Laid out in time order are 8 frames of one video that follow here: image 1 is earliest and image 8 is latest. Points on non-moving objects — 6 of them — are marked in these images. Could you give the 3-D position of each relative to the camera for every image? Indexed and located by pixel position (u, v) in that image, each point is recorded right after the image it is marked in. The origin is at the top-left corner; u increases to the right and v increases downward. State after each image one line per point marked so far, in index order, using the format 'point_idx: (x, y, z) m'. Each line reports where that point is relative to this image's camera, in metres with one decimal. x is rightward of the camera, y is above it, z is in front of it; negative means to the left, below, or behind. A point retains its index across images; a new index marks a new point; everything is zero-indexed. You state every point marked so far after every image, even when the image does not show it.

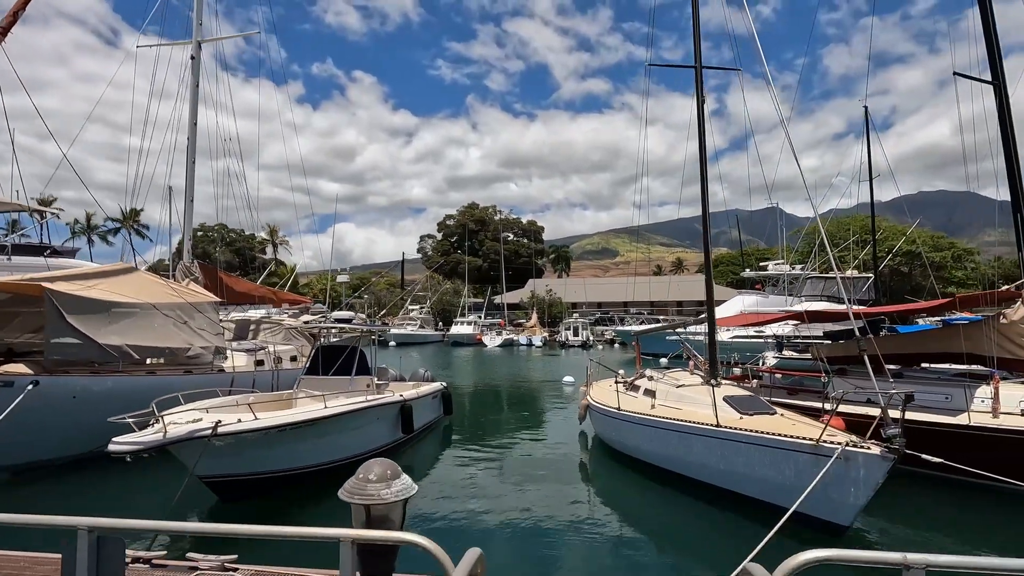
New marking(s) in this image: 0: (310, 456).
0: (-3.4, -2.7, +8.4) m
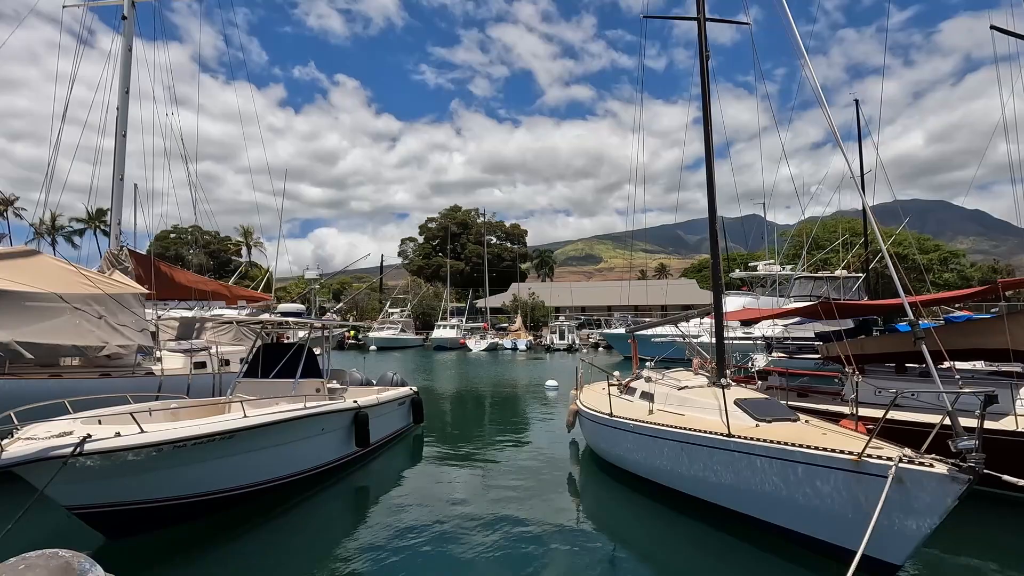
0: (-3.8, -2.4, +6.8) m
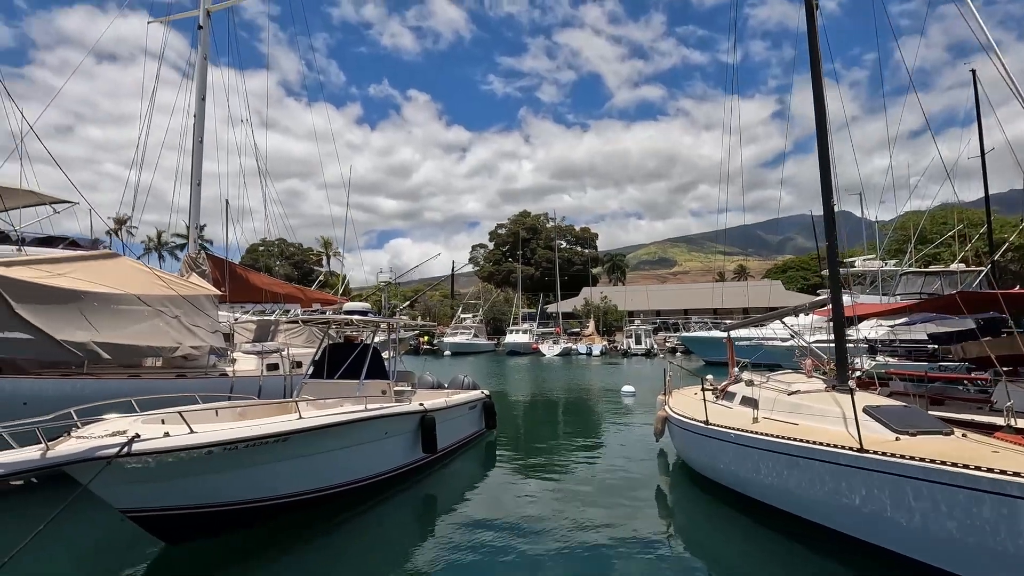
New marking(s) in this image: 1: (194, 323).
0: (-2.9, -2.3, +6.4) m
1: (-6.2, -0.7, +10.5) m
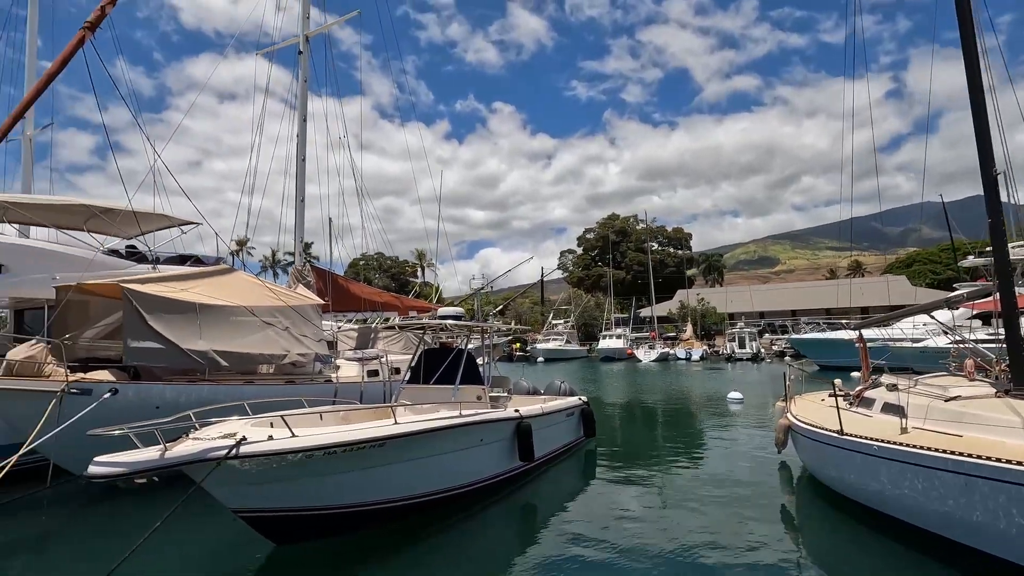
0: (-1.7, -2.4, +6.3) m
1: (-4.3, -0.9, +11.0) m
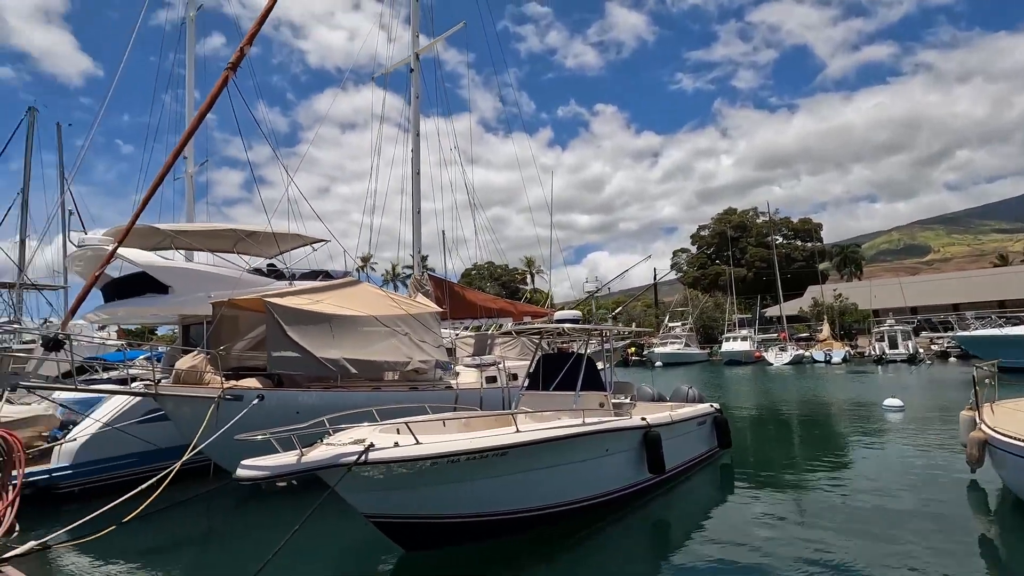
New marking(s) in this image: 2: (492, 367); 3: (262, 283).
0: (-0.2, -2.4, +6.1) m
1: (-1.9, -1.1, +11.3) m
2: (-0.5, -1.8, +12.5) m
3: (-6.7, +0.1, +14.5) m
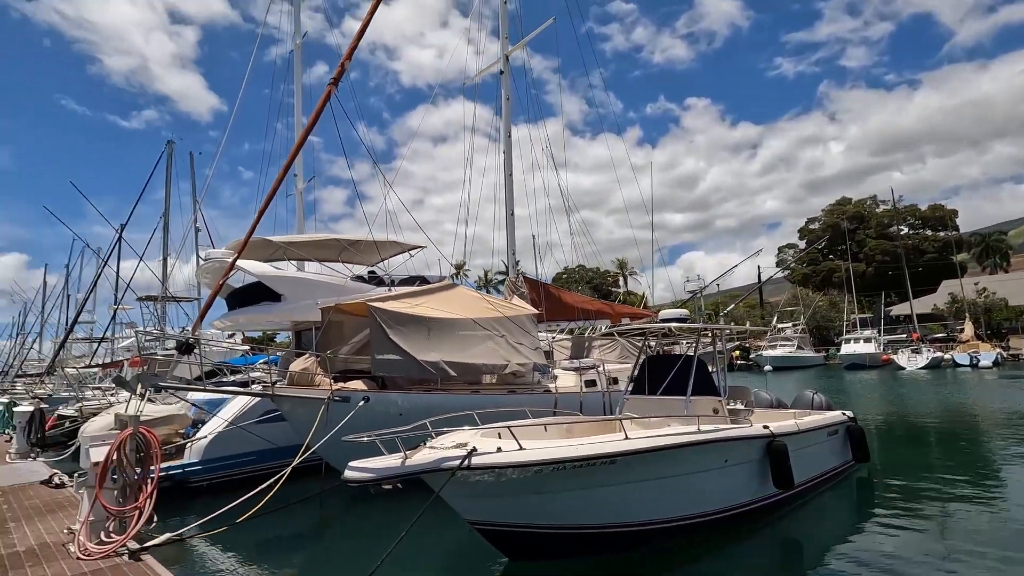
0: (+1.0, -2.4, +5.7) m
1: (+0.1, -1.1, +11.1) m
2: (+1.8, -1.8, +12.1) m
3: (-4.1, 0.0, +15.0) m
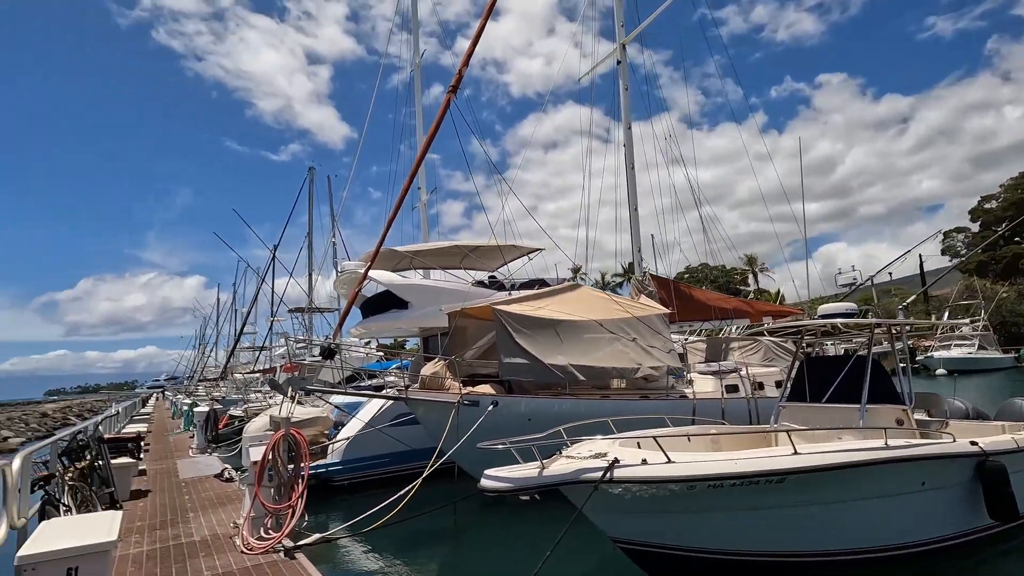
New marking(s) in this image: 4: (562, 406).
0: (+2.4, -2.3, +4.9) m
1: (+2.6, -1.1, +10.4) m
2: (+4.5, -1.8, +11.0) m
3: (-0.7, -0.2, +15.2) m
4: (+0.8, -2.0, +9.2) m
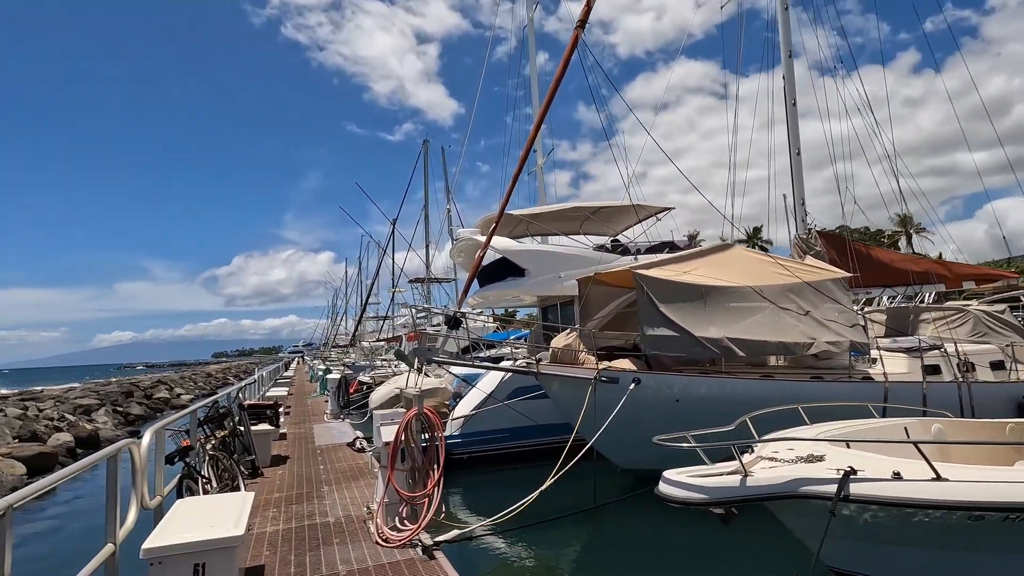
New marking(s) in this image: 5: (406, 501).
0: (+3.7, -1.9, +3.4) m
1: (+5.0, -0.4, +8.6) m
2: (+6.9, -1.0, +8.8) m
3: (+2.6, +0.7, +13.9) m
4: (+3.0, -1.4, +7.8) m
5: (-1.0, -2.0, +4.9) m
